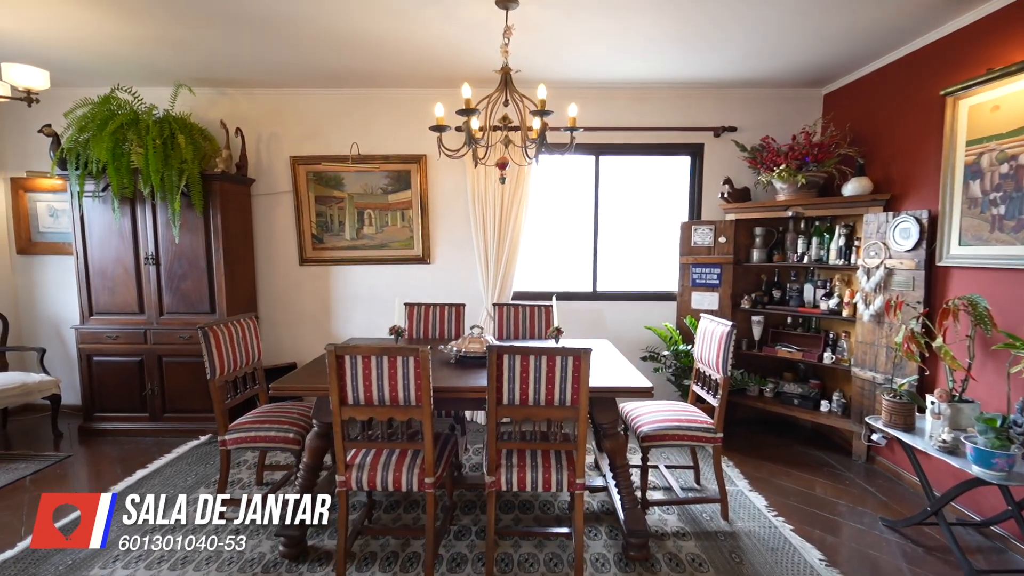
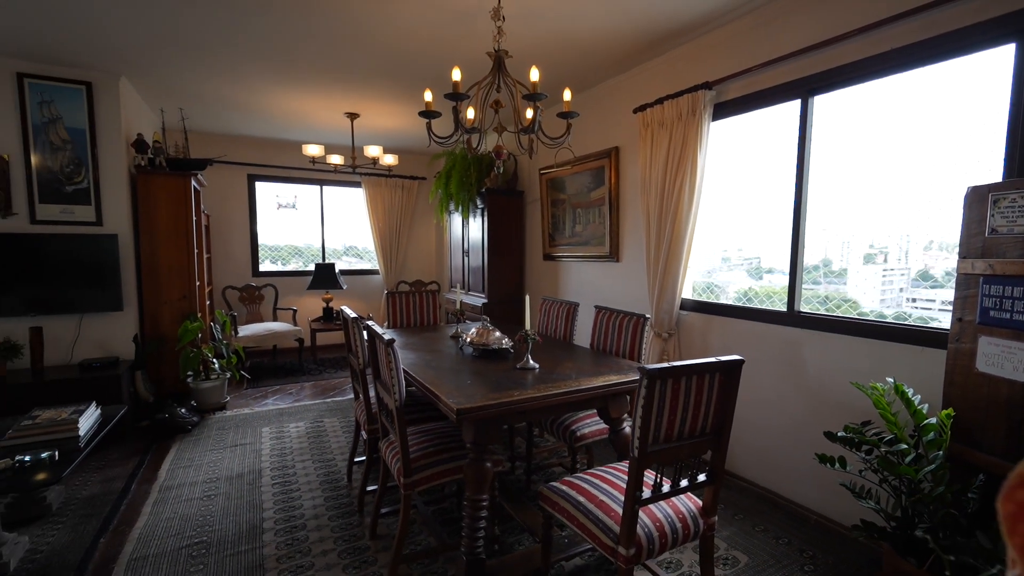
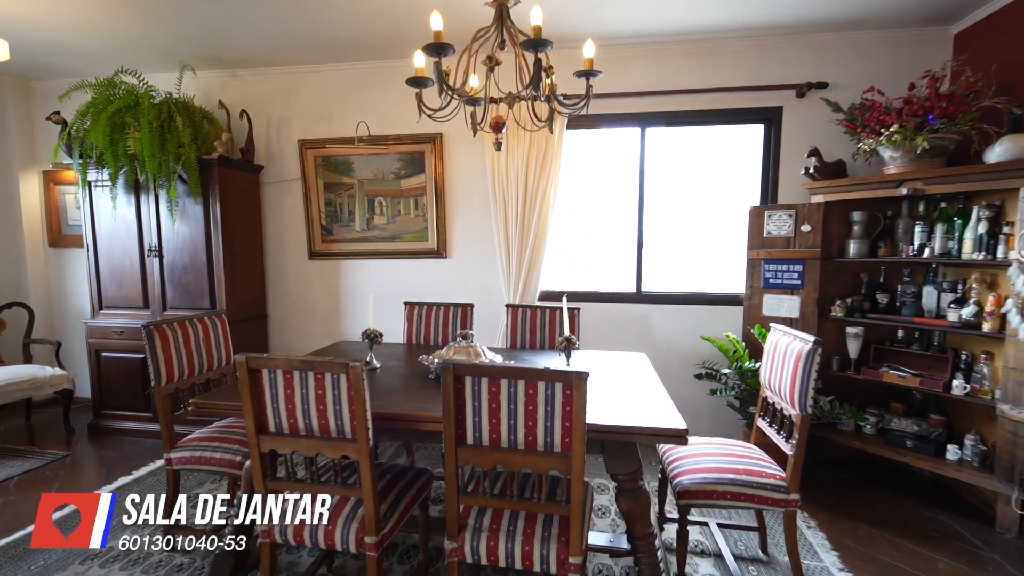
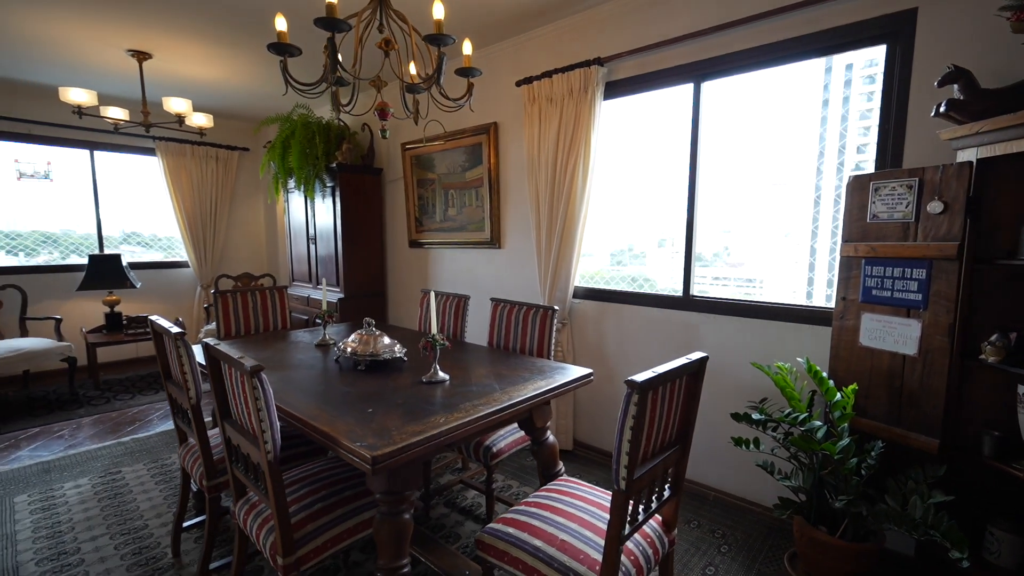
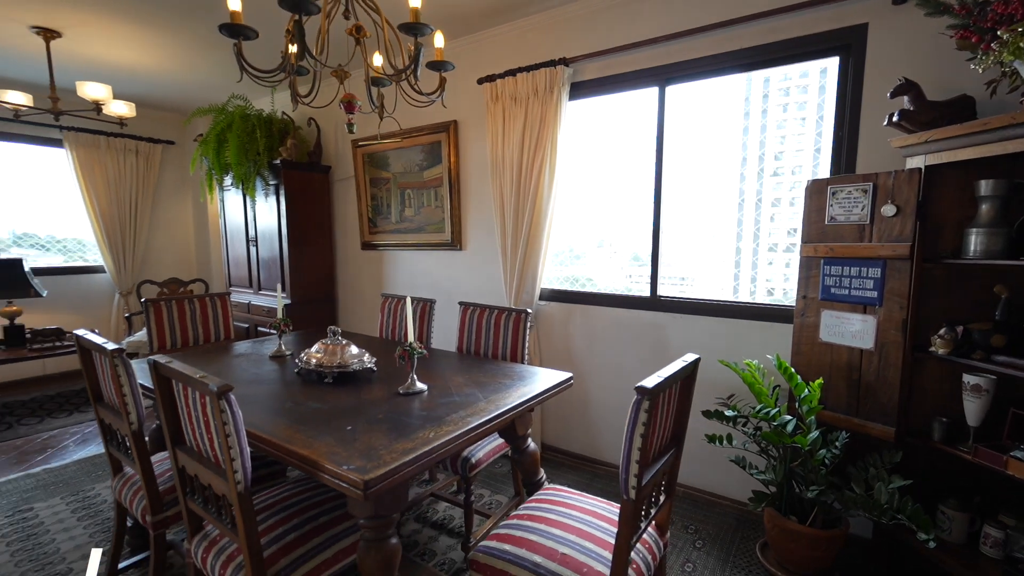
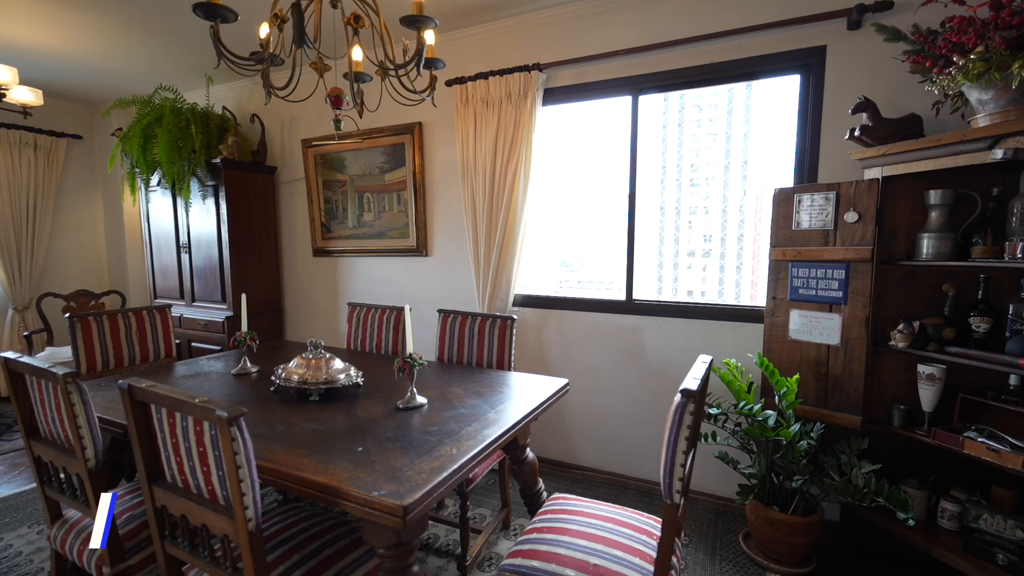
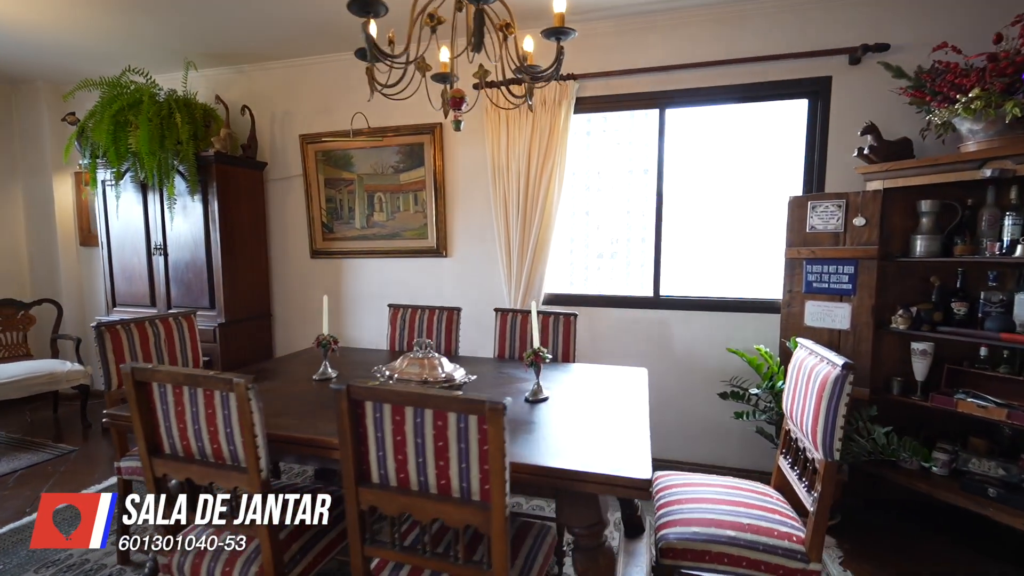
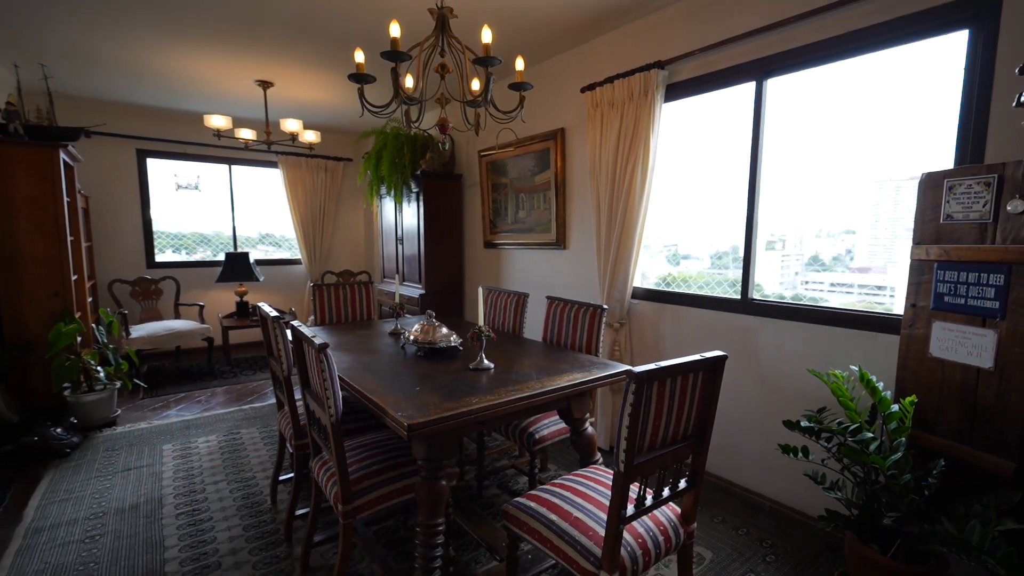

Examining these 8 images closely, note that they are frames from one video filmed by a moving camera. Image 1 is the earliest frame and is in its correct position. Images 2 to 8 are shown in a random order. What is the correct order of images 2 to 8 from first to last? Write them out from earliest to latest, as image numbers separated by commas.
3, 7, 6, 5, 4, 8, 2
